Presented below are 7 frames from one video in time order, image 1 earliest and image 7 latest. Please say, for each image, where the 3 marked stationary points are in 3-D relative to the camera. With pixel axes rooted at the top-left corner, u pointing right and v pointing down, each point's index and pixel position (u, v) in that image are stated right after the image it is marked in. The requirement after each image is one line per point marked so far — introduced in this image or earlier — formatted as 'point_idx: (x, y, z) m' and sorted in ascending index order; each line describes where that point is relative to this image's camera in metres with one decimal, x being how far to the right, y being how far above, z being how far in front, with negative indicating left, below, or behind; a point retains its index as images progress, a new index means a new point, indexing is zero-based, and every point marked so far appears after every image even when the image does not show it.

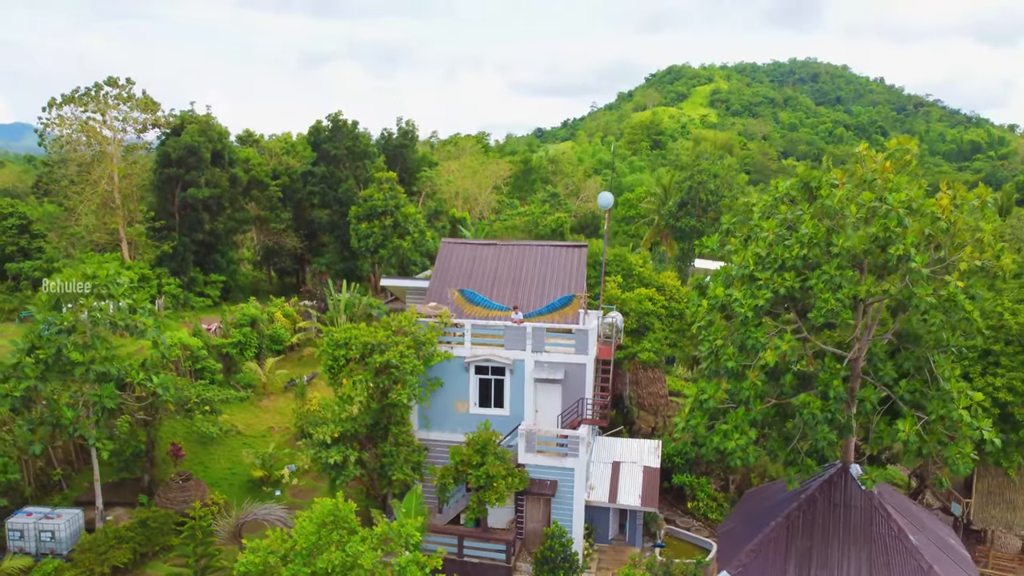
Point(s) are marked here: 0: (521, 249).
0: (+0.2, +0.8, +16.2) m
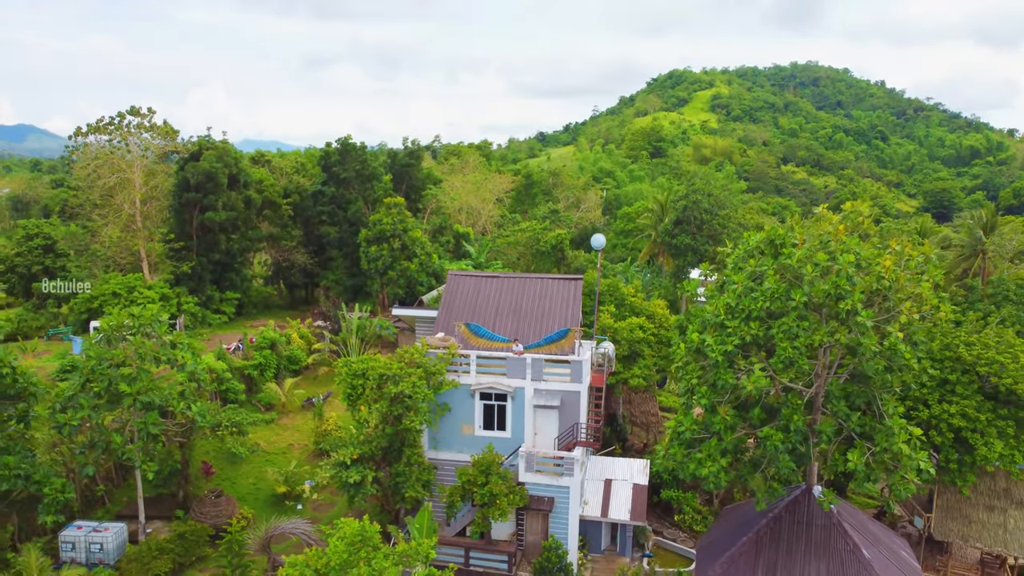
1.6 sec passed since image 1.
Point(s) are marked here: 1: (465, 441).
0: (+0.2, +0.1, +17.6) m
1: (-0.9, -2.9, +14.8) m
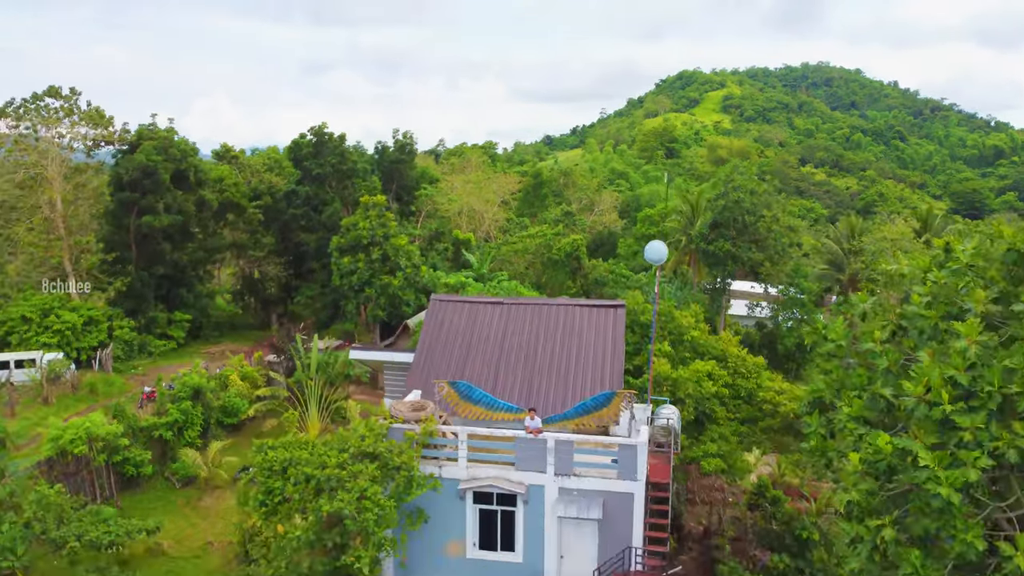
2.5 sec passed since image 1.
0: (+0.4, -0.3, +12.3) m
1: (-0.7, -3.3, +9.5) m
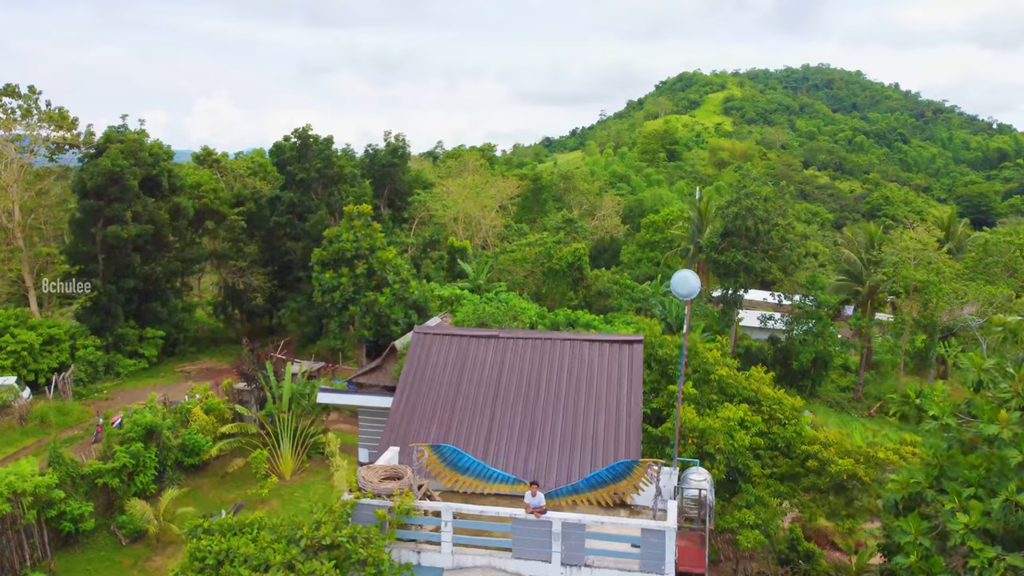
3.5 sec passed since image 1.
0: (+0.3, -0.7, +10.5) m
1: (-0.8, -3.7, +7.7) m
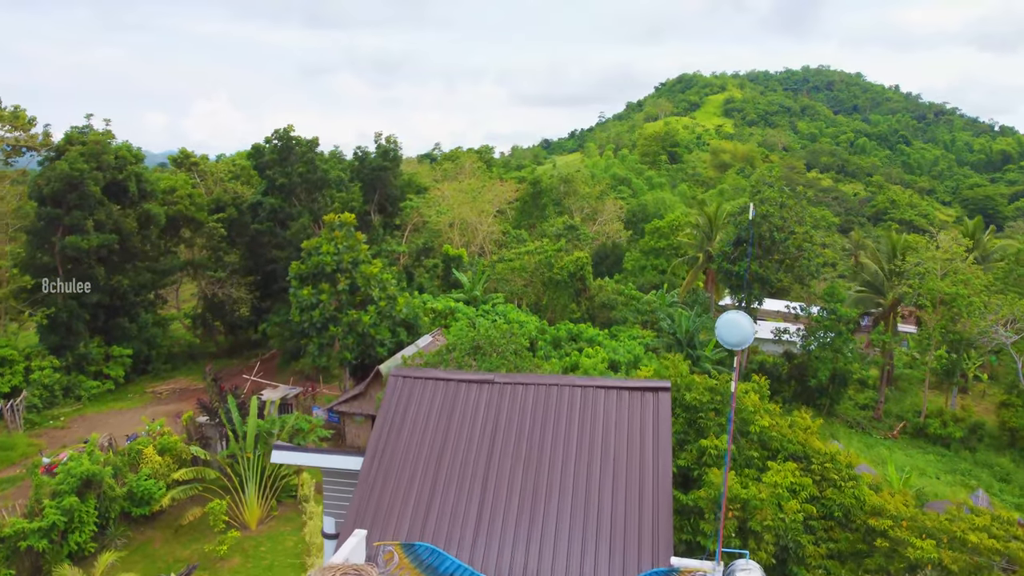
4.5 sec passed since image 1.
0: (+0.3, -1.1, +8.6) m
1: (-0.8, -4.1, +5.9) m
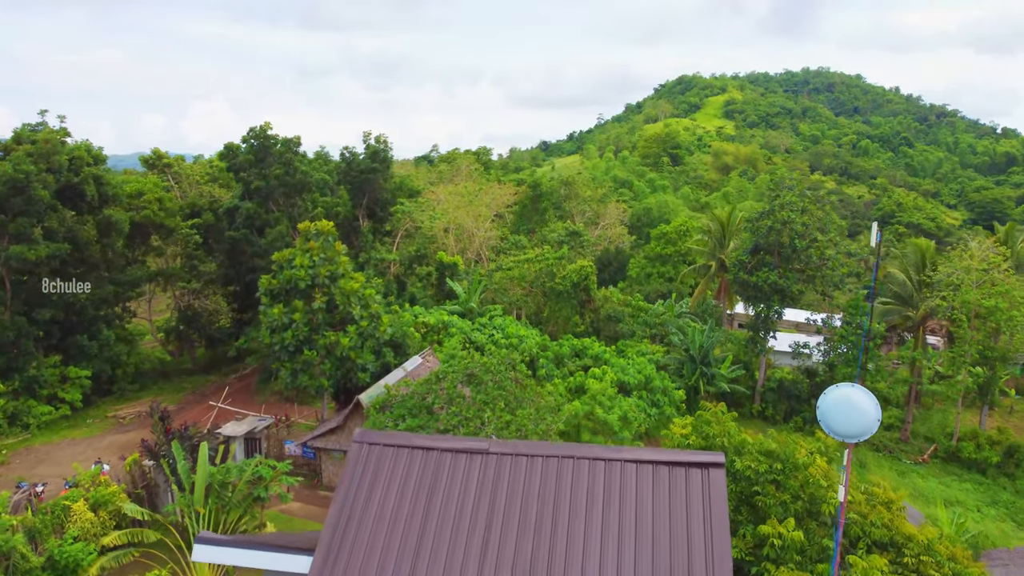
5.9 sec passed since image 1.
0: (+0.3, -1.4, +6.6) m
1: (-0.8, -4.4, +3.8) m
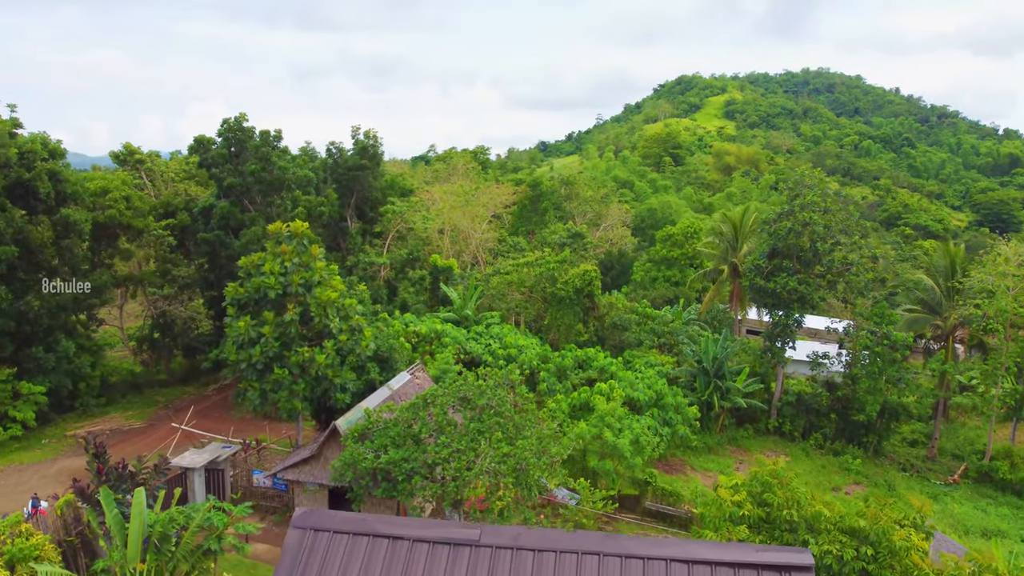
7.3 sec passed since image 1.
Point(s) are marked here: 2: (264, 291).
0: (+0.3, -1.6, +4.8) m
1: (-0.8, -4.6, +2.0) m
2: (-4.2, 0.0, +13.5) m
